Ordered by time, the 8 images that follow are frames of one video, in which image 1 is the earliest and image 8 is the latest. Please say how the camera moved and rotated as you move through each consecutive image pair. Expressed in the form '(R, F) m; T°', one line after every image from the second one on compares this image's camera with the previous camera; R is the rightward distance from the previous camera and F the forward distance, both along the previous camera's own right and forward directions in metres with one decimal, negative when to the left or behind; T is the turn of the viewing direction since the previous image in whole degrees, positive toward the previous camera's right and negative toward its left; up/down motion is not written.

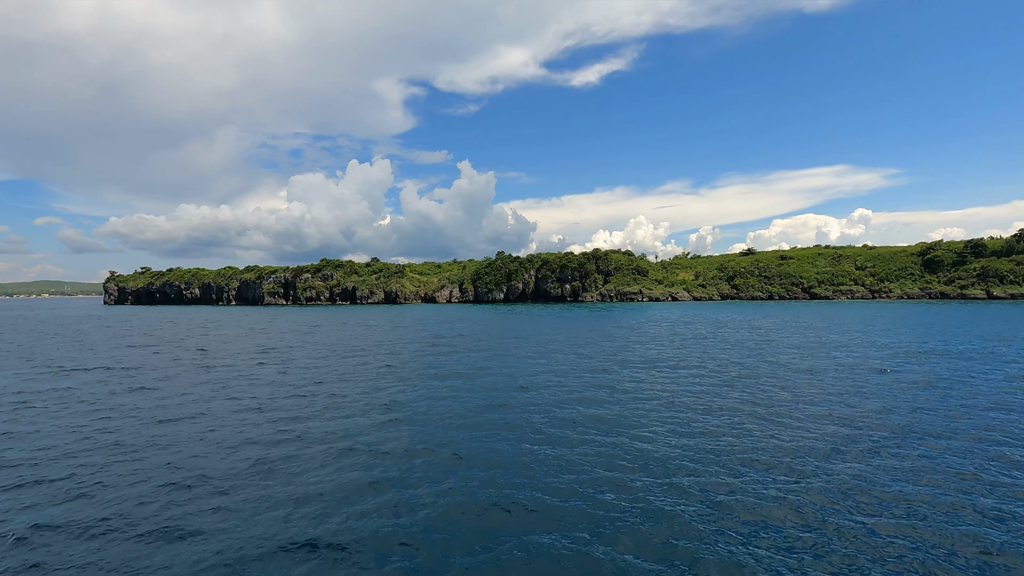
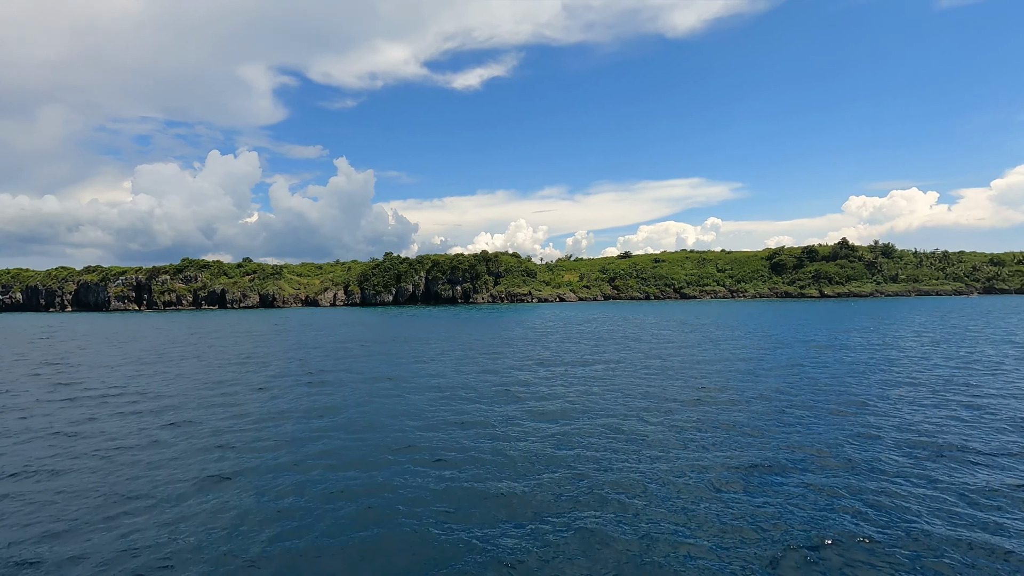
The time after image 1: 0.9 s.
(-1.4, +0.6) m; +13°
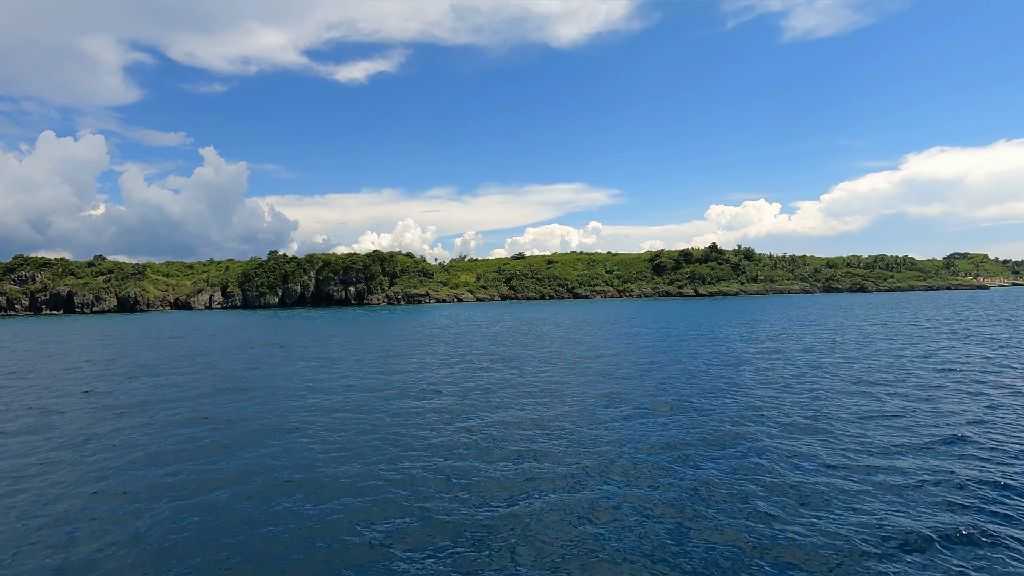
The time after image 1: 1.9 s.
(-1.5, +0.2) m; +12°
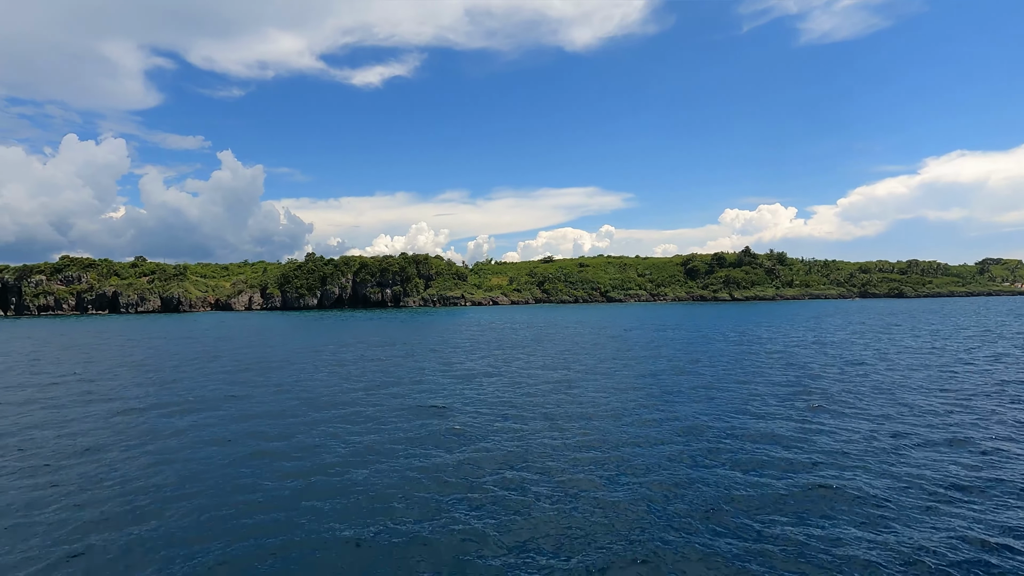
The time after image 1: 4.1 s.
(-3.8, -0.3) m; -1°
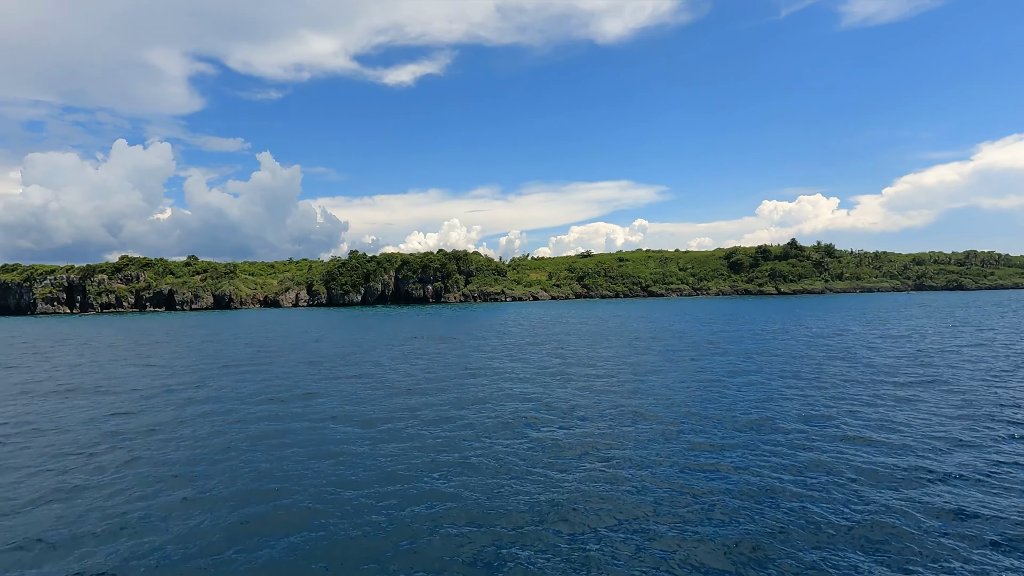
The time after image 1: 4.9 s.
(-1.3, -0.1) m; -3°
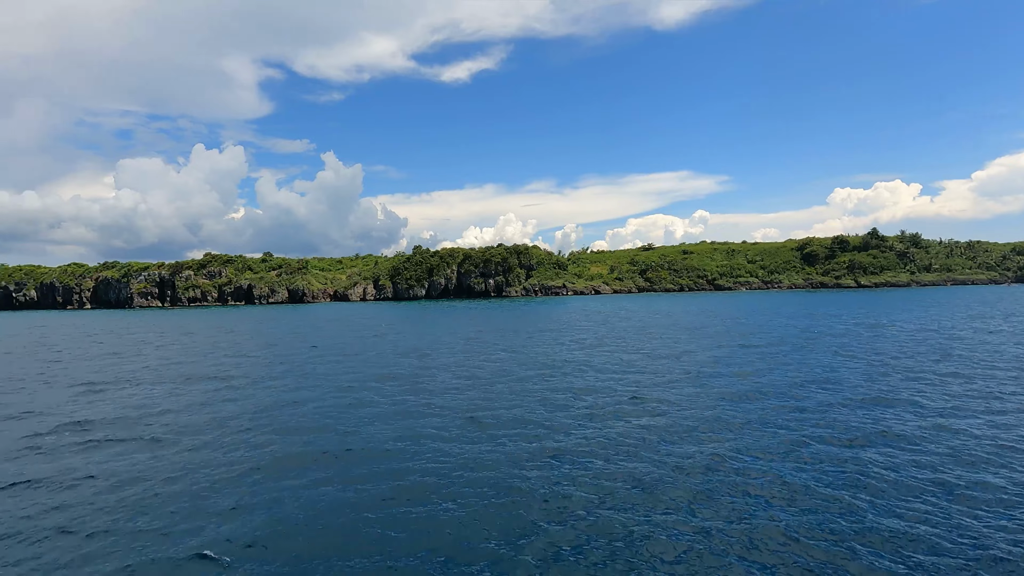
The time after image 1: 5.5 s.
(-0.9, 0.0) m; -6°
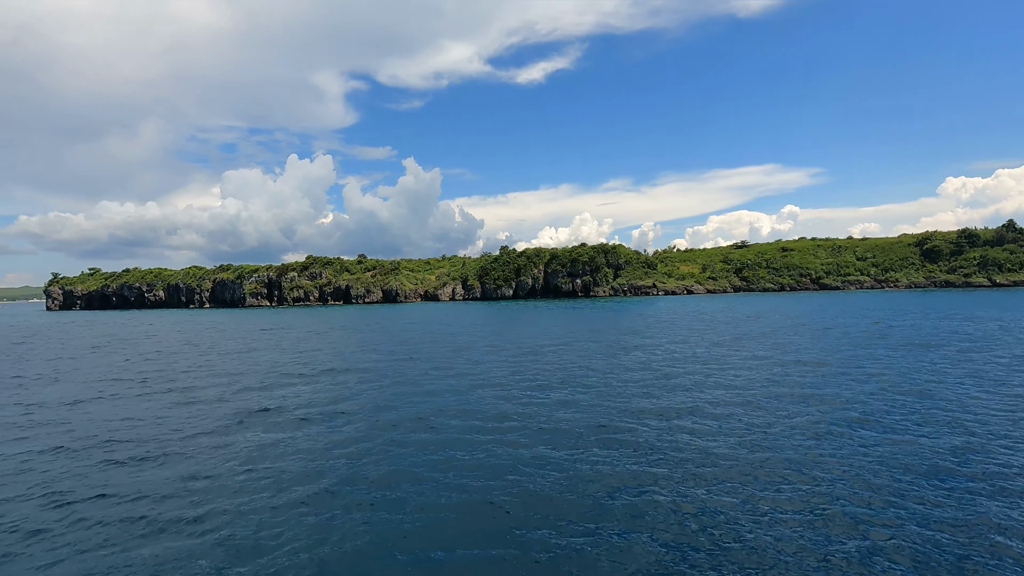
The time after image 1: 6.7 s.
(-2.0, +0.2) m; -8°
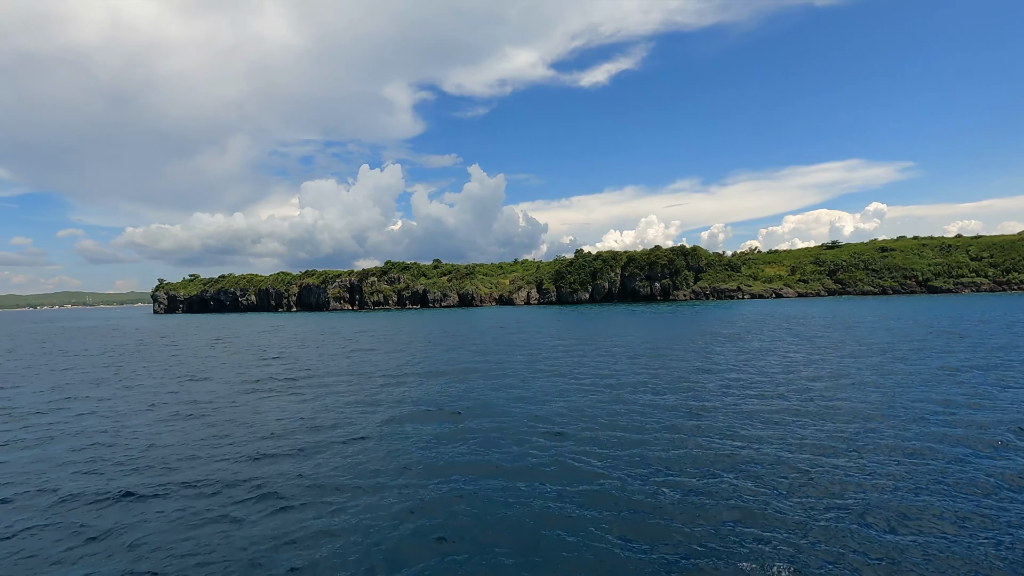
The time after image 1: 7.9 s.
(-2.0, +0.5) m; -7°
